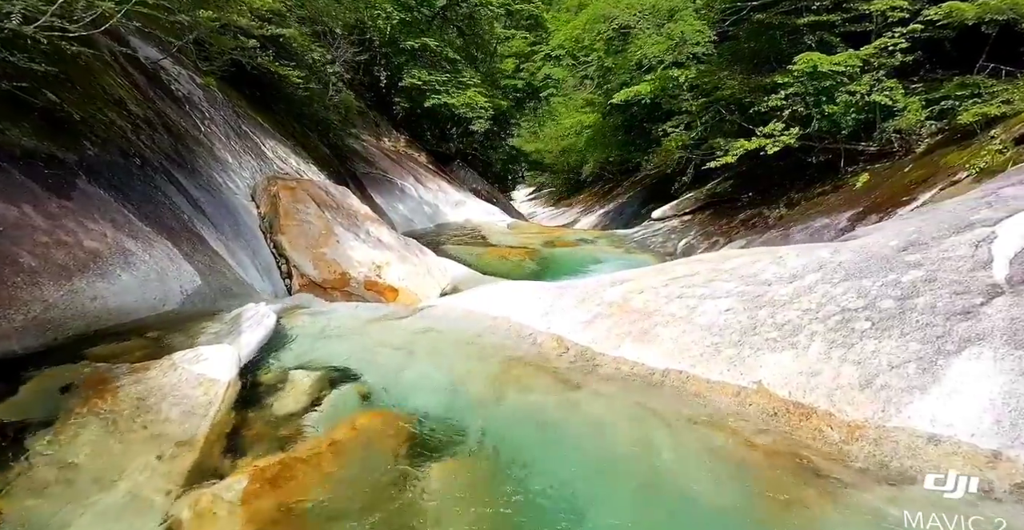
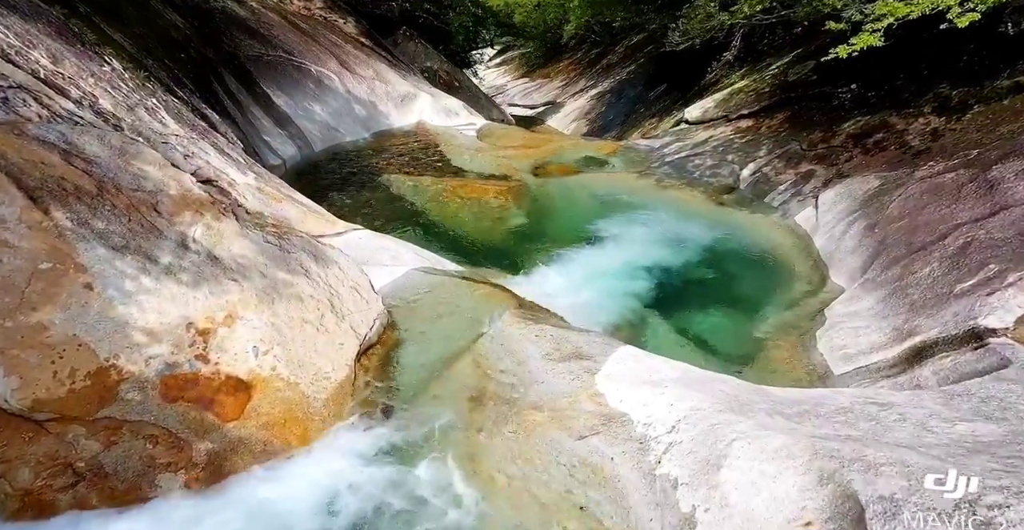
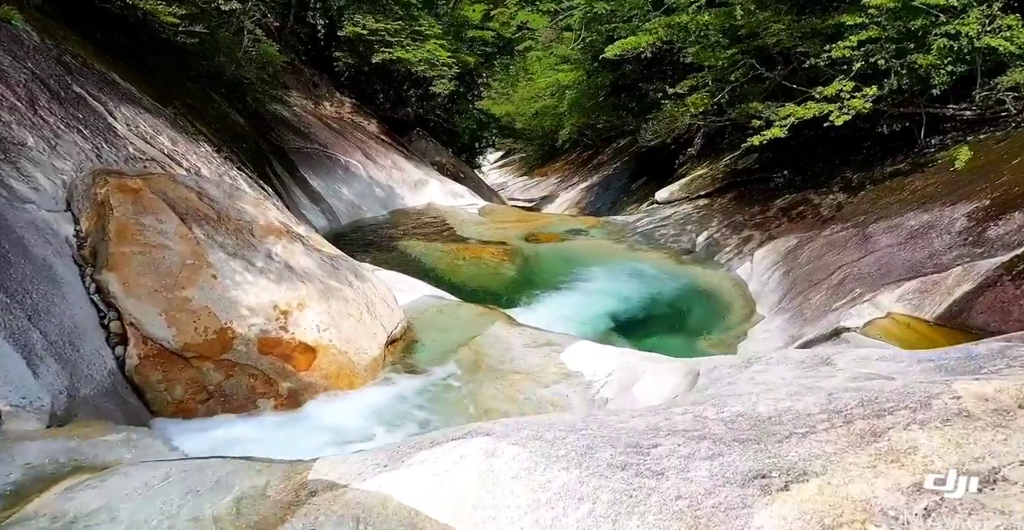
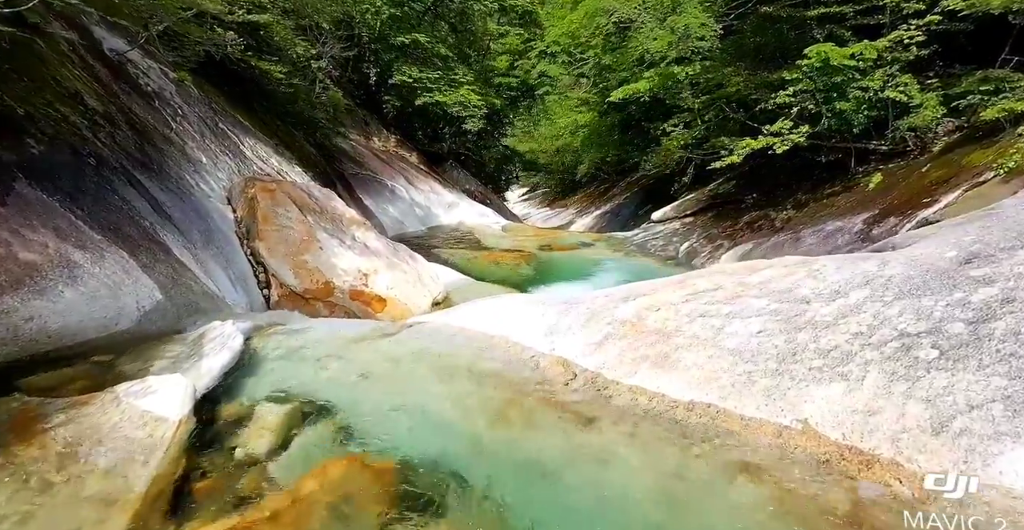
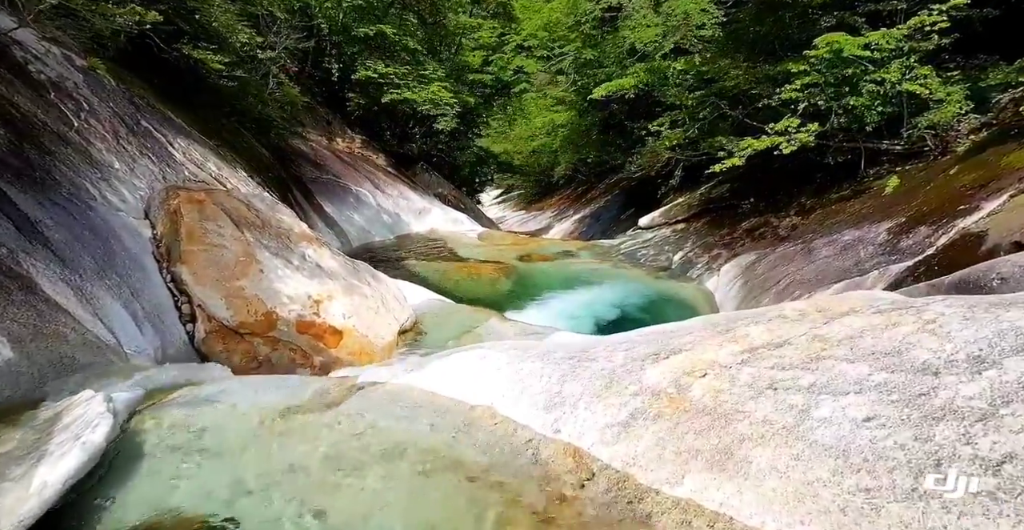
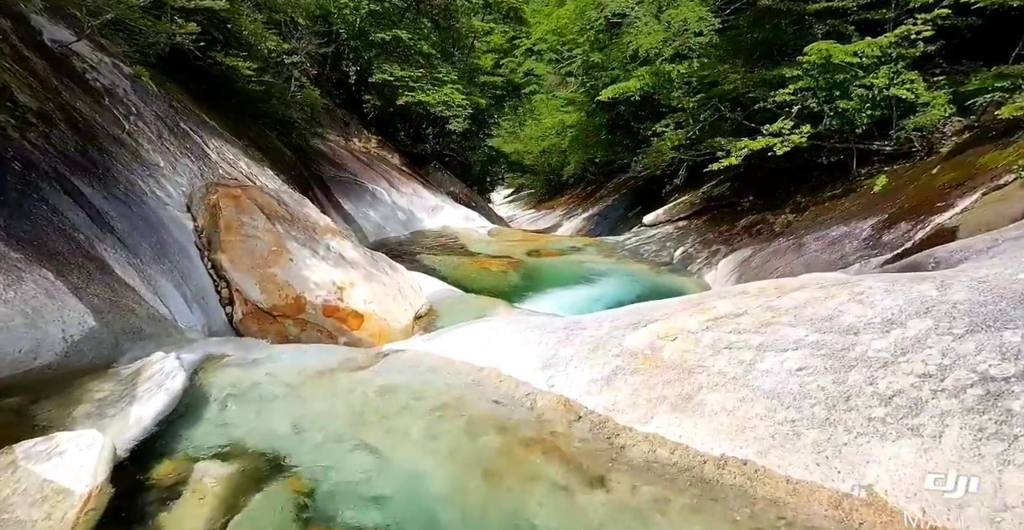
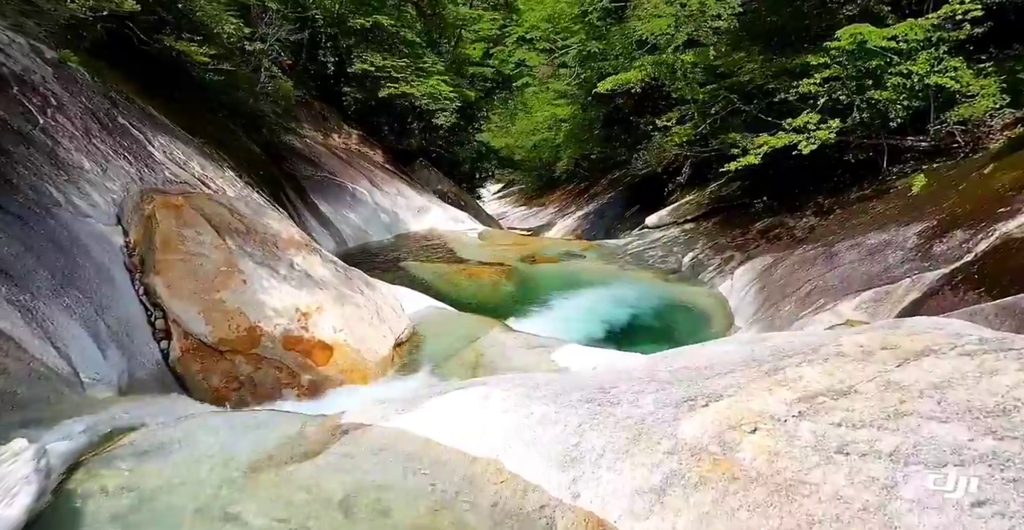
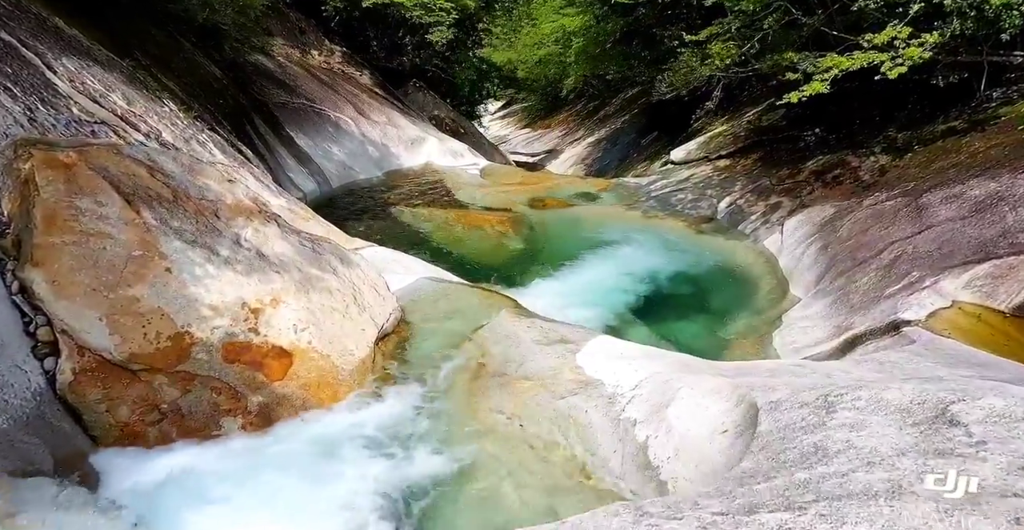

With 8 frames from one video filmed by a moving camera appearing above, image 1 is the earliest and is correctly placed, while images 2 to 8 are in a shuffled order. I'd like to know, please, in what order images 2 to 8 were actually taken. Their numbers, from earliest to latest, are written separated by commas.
4, 6, 5, 7, 3, 8, 2
